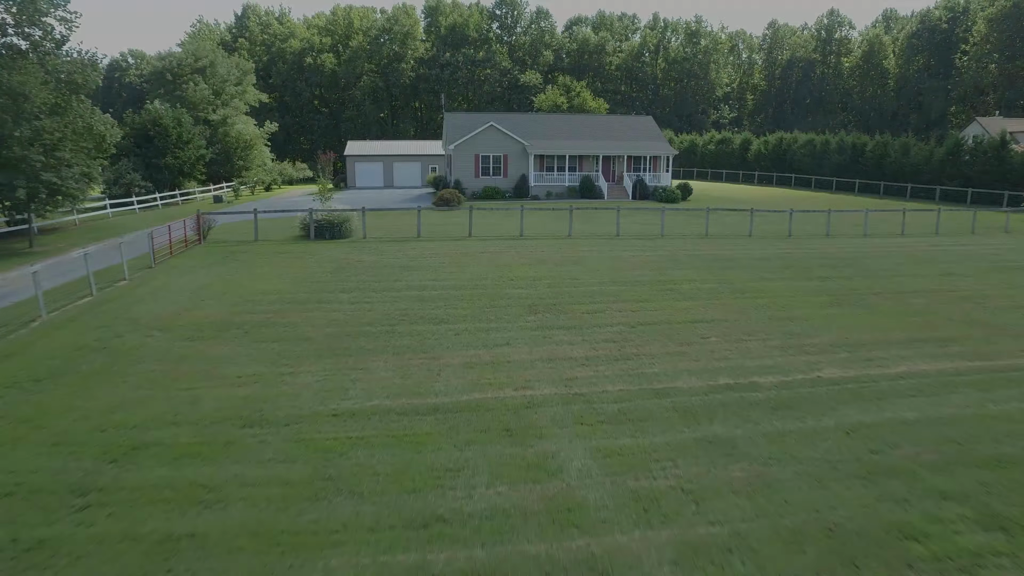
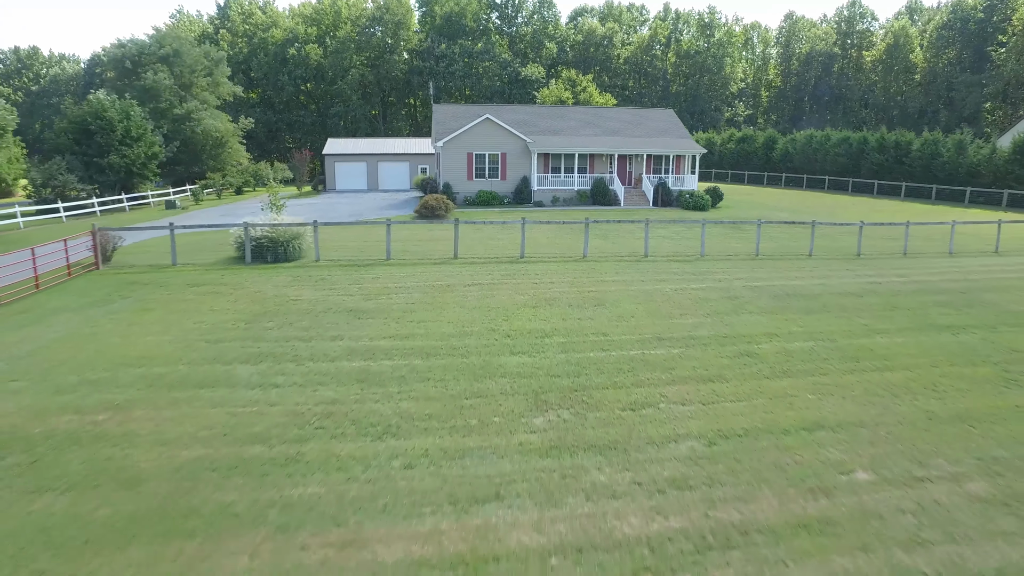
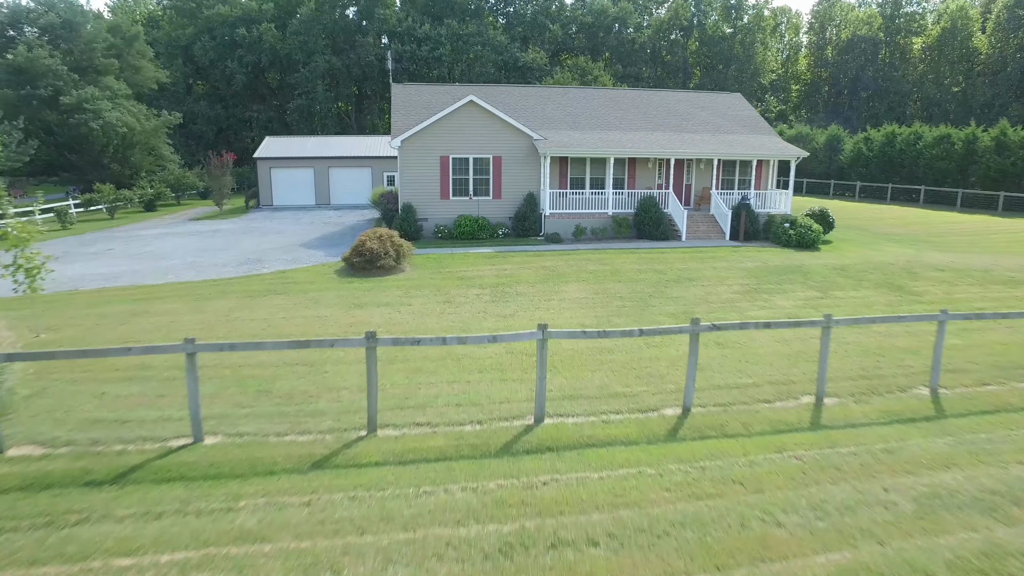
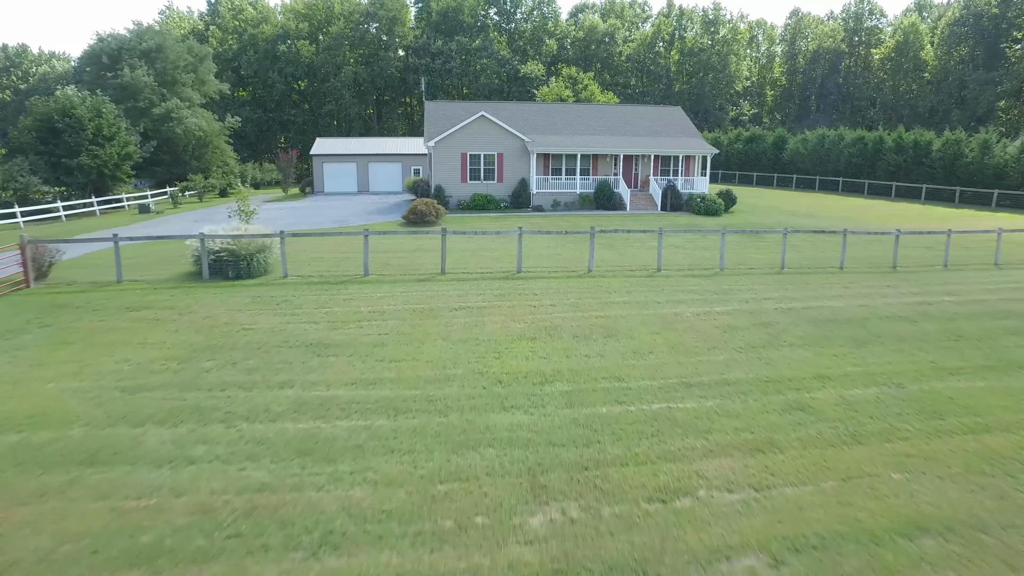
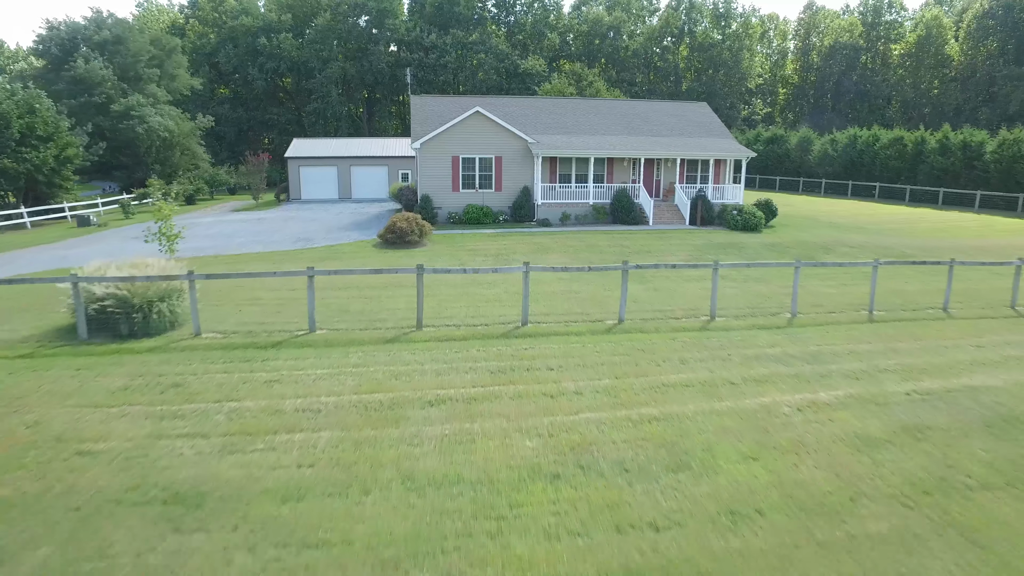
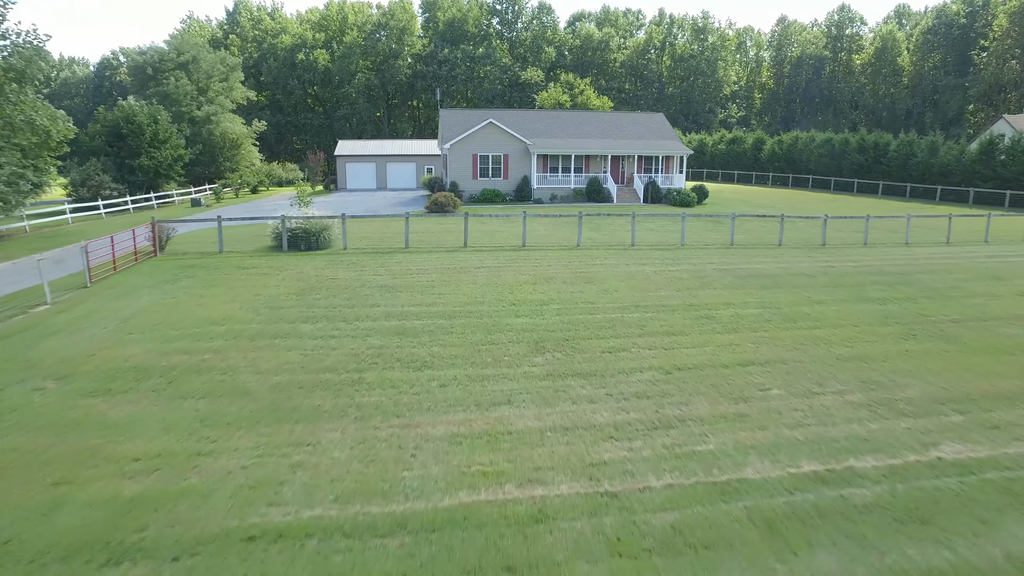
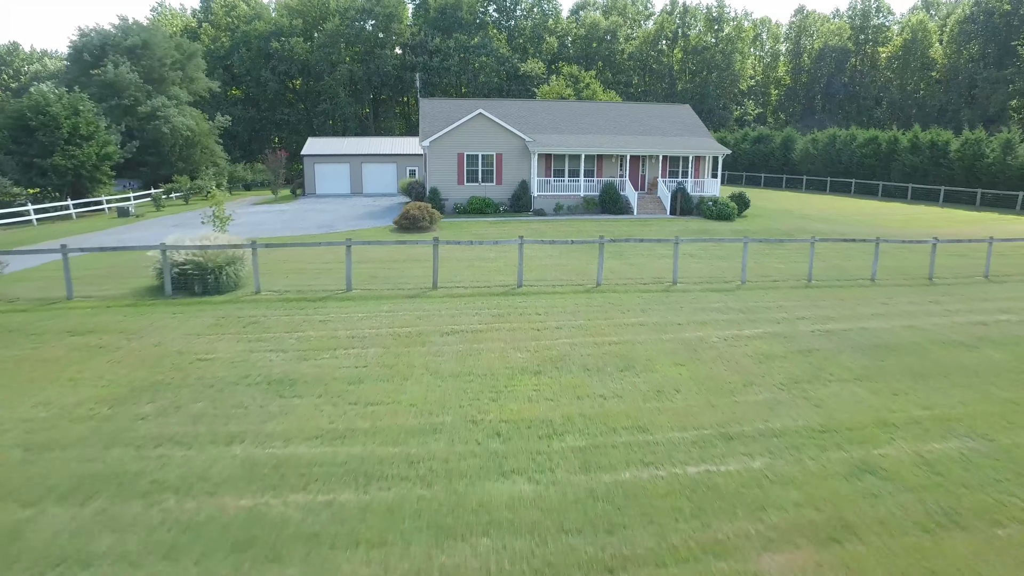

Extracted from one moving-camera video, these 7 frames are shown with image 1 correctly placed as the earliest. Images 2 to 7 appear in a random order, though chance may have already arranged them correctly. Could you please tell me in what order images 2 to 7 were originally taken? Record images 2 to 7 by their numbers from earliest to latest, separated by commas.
6, 2, 4, 7, 5, 3
